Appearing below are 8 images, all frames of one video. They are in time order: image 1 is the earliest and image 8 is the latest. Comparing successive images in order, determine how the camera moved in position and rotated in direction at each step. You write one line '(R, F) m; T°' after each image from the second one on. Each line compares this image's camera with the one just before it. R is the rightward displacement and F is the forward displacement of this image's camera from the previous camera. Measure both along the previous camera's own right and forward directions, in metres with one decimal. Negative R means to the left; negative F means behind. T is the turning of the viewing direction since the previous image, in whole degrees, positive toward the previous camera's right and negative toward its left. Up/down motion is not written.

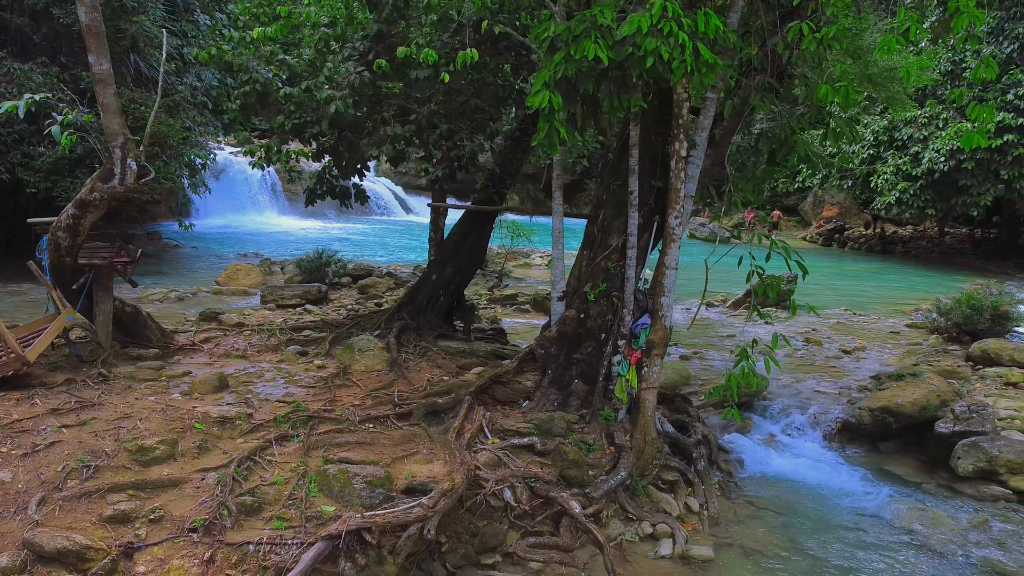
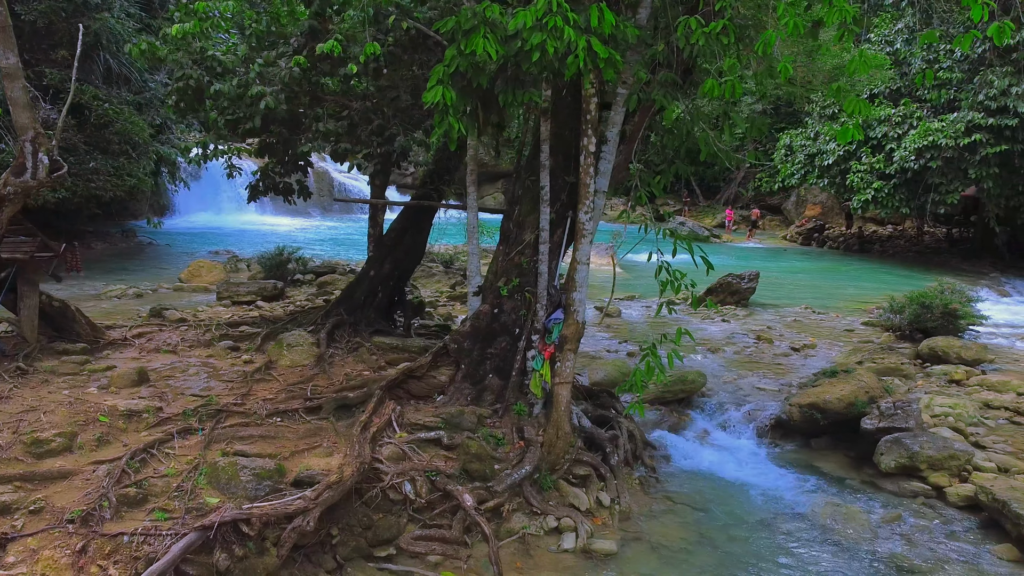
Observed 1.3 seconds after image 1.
(+0.6, 0.0) m; 0°
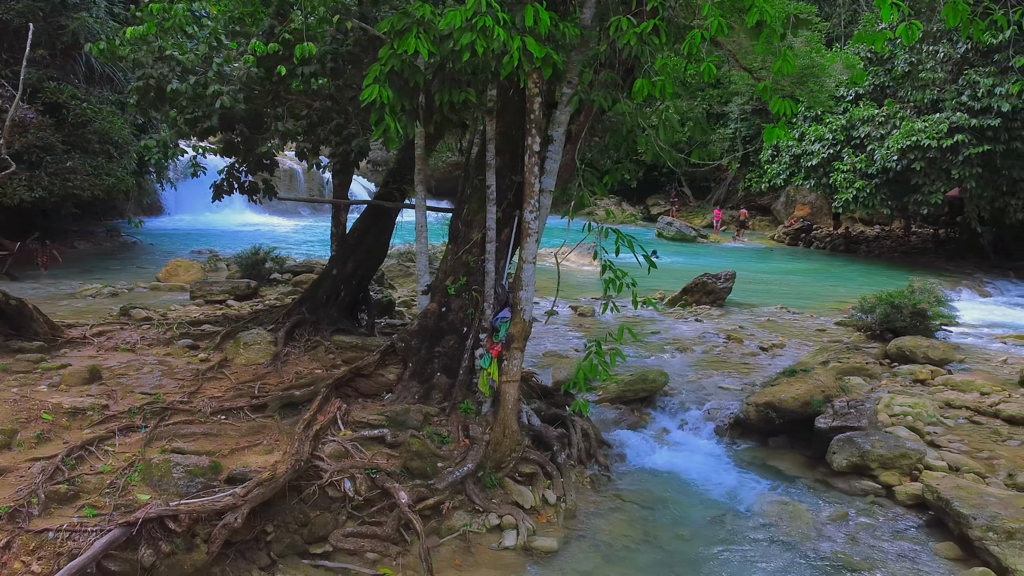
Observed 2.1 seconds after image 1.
(+0.3, 0.0) m; 0°
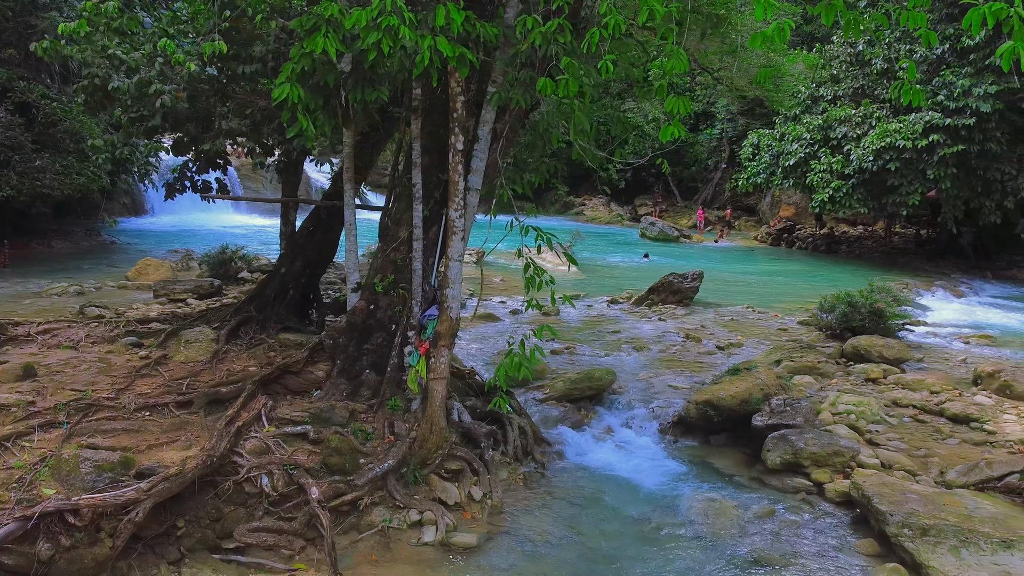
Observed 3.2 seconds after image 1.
(+0.5, 0.0) m; 0°
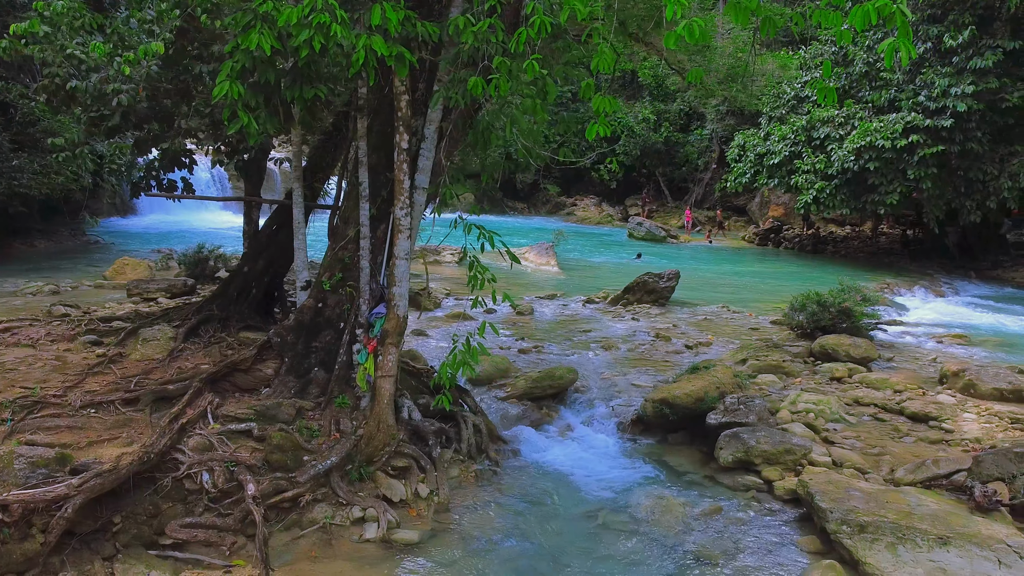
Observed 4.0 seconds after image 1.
(+0.3, 0.0) m; 0°
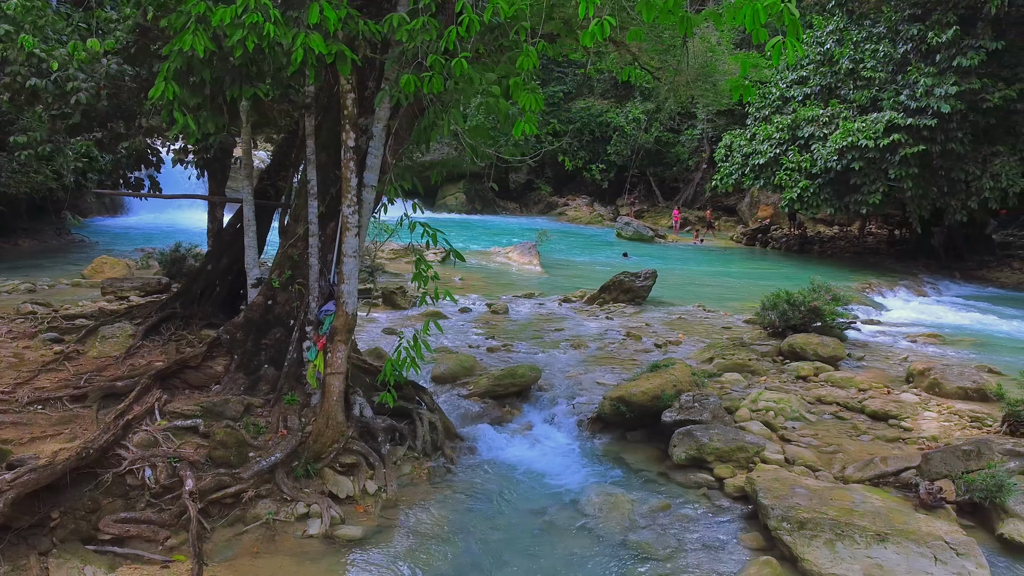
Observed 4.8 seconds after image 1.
(+0.3, 0.0) m; 0°
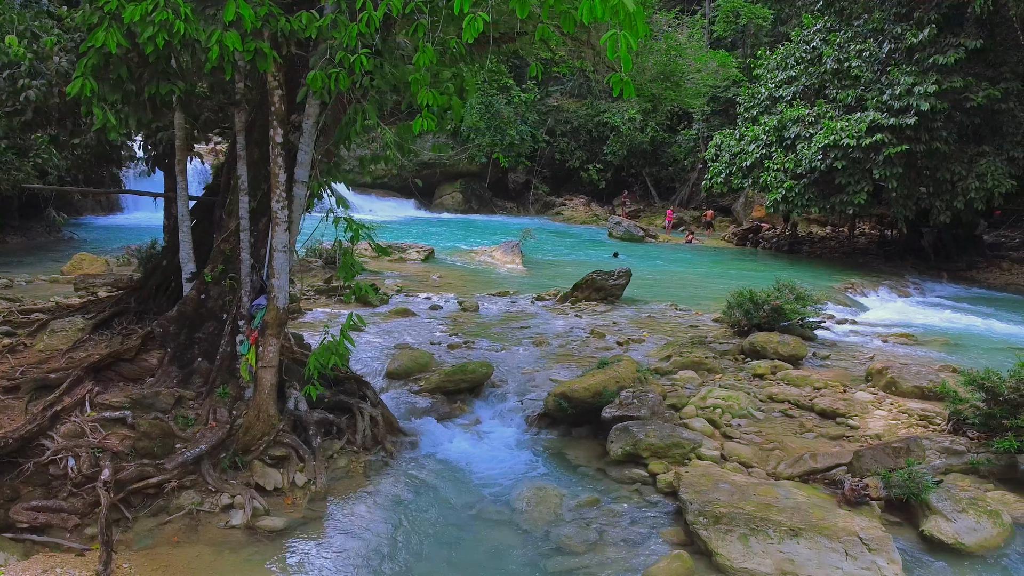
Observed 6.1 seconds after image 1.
(+0.5, 0.0) m; -1°
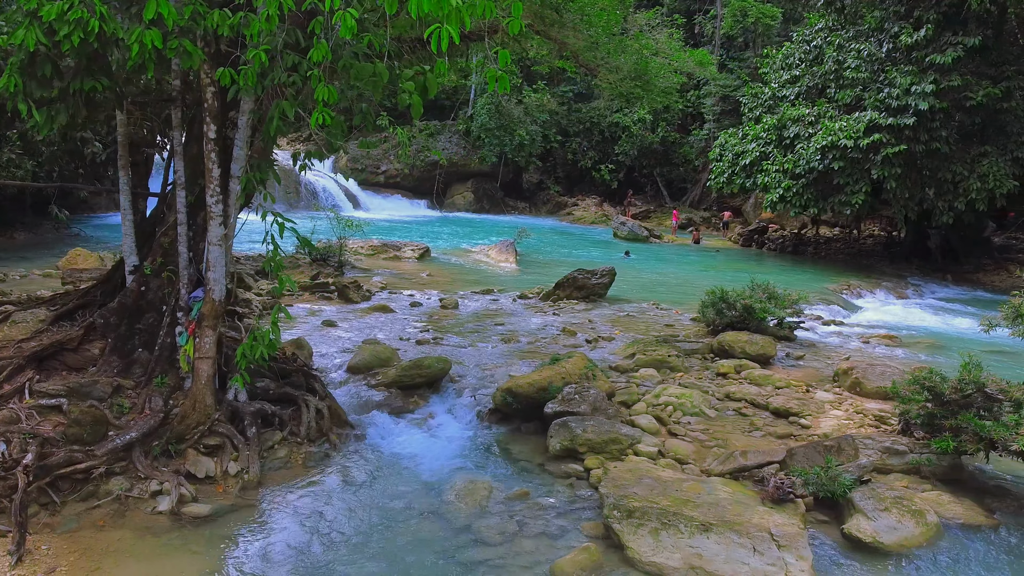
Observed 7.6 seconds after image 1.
(+0.7, 0.0) m; -2°
